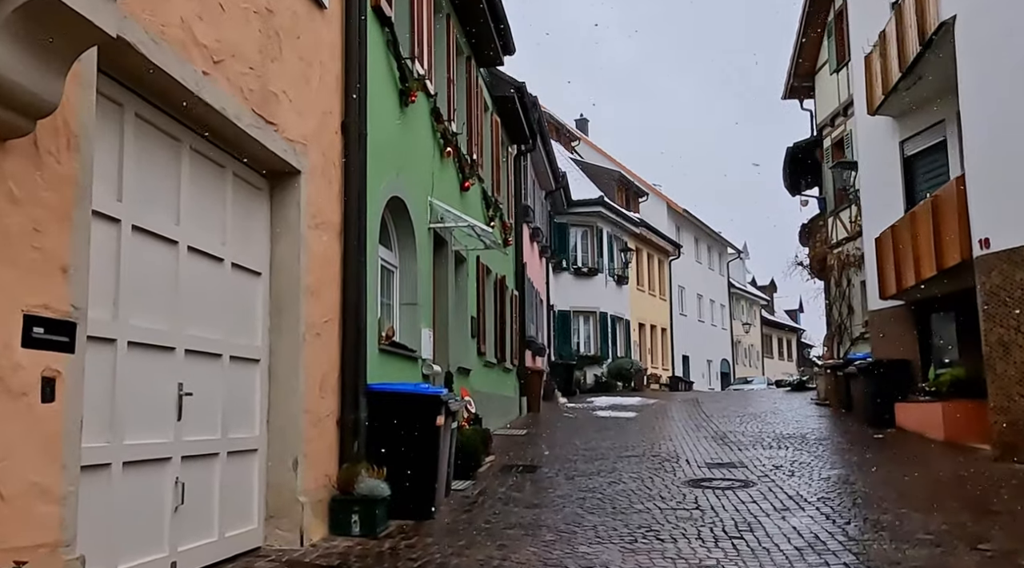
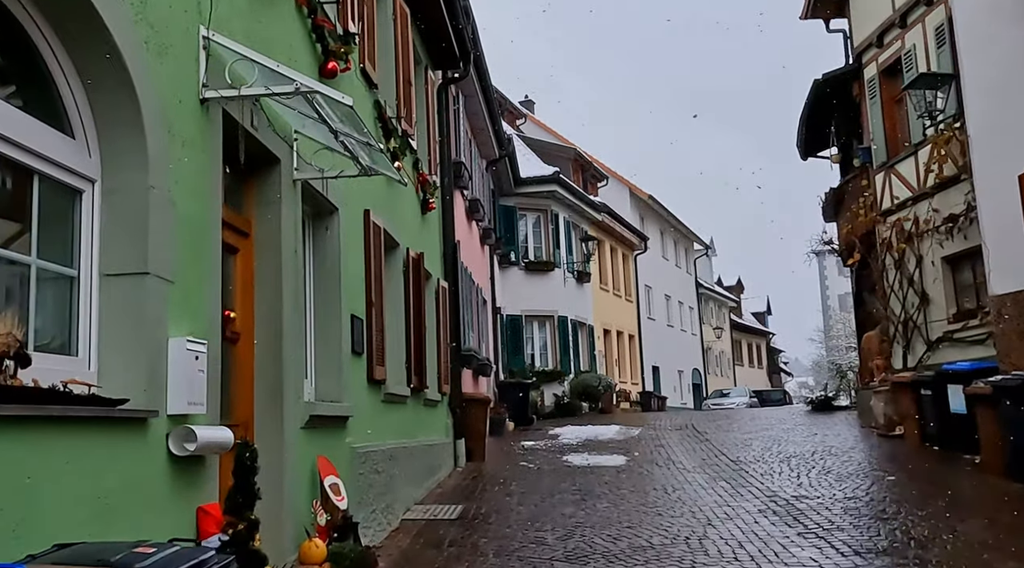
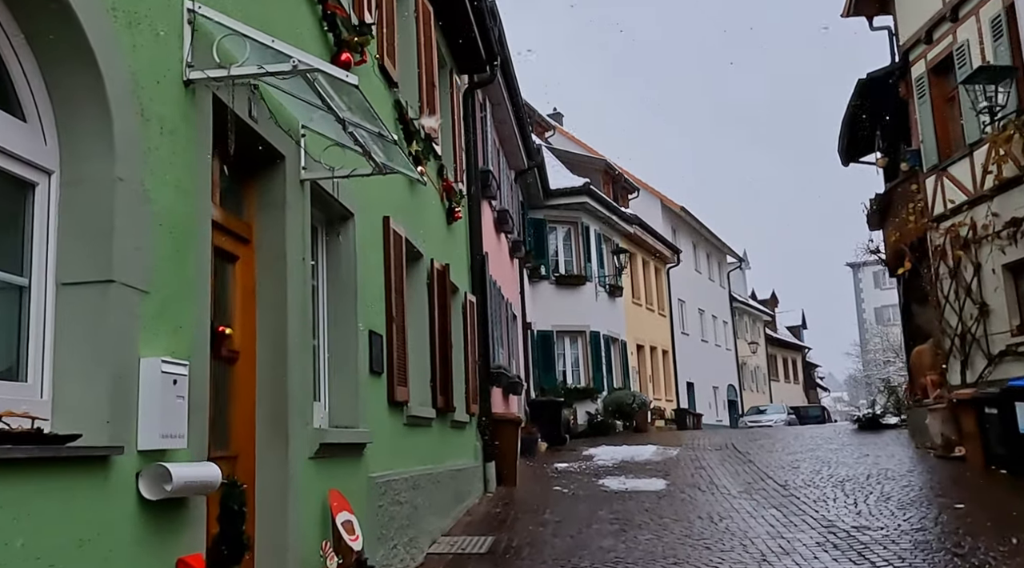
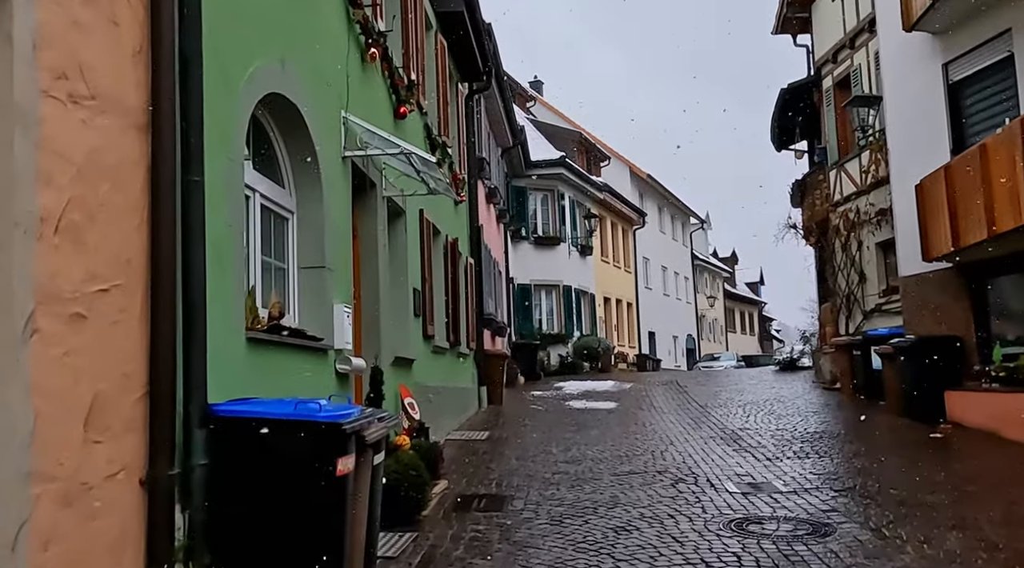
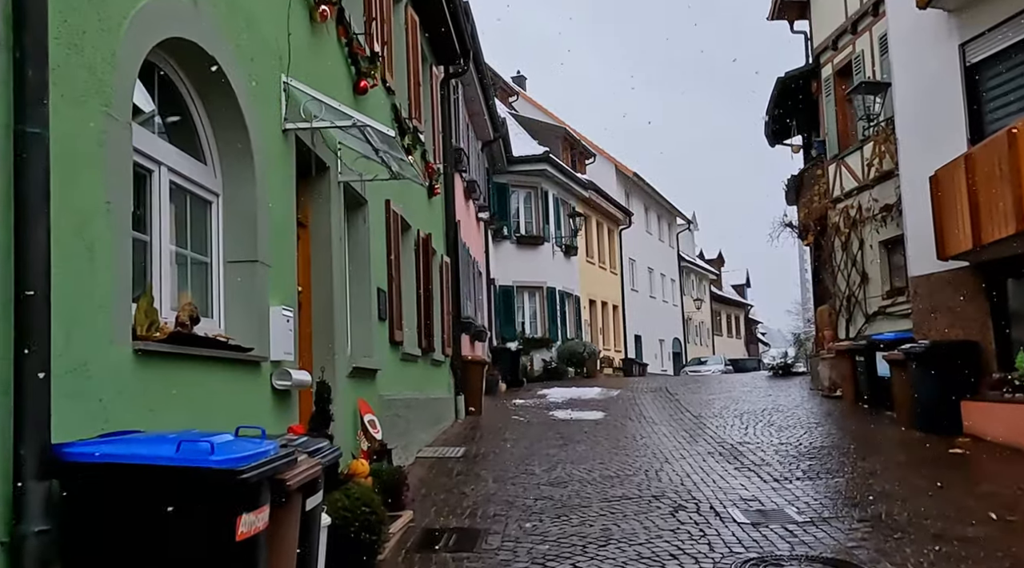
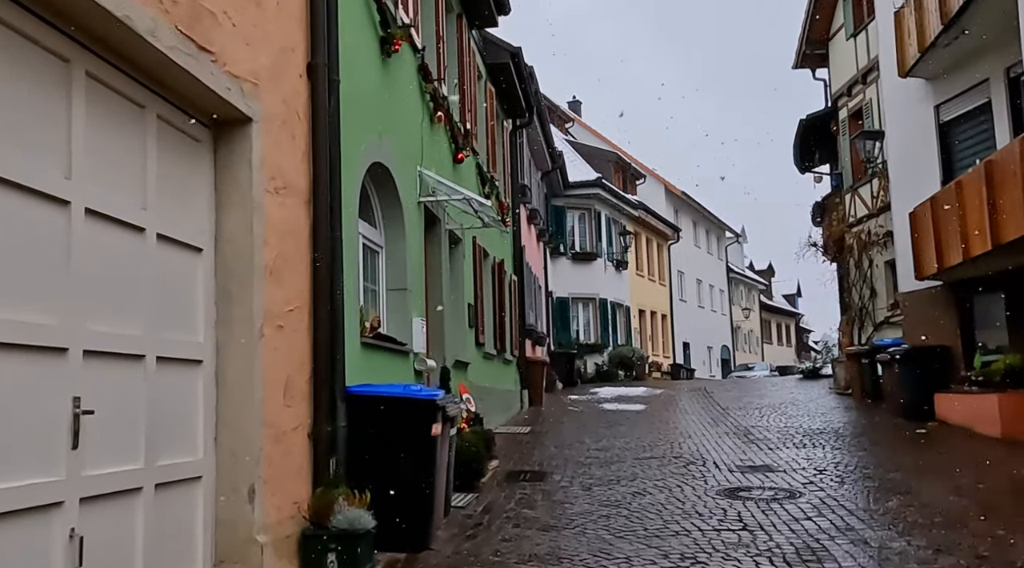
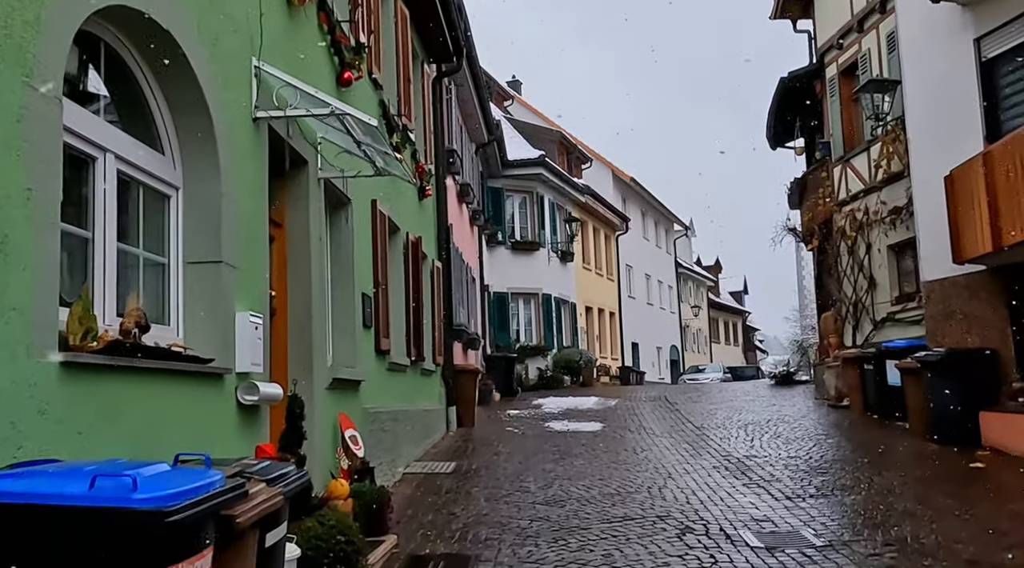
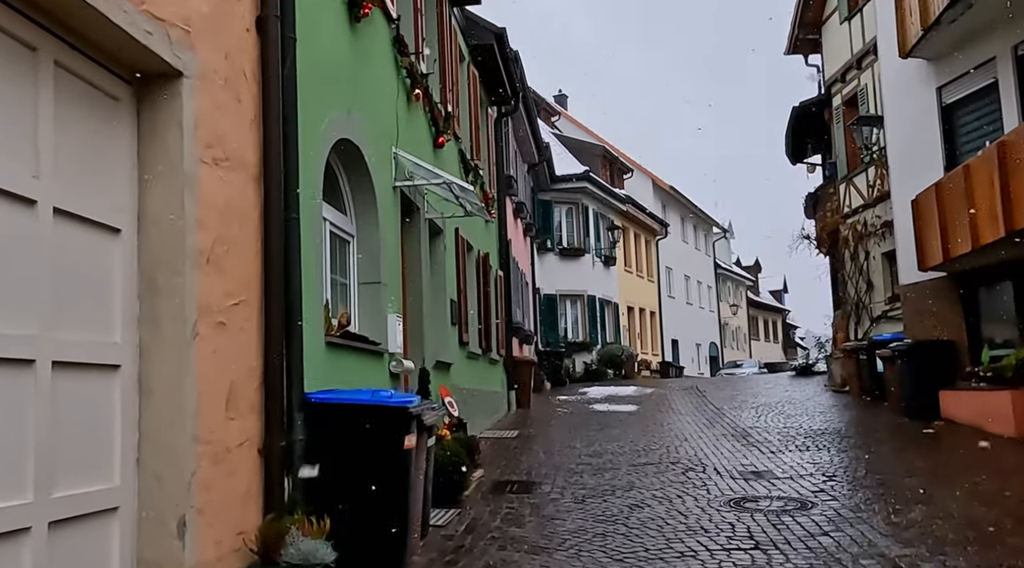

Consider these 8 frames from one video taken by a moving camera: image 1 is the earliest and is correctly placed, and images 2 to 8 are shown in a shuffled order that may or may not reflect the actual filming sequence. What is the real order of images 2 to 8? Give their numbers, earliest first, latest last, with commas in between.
6, 8, 4, 5, 7, 2, 3
